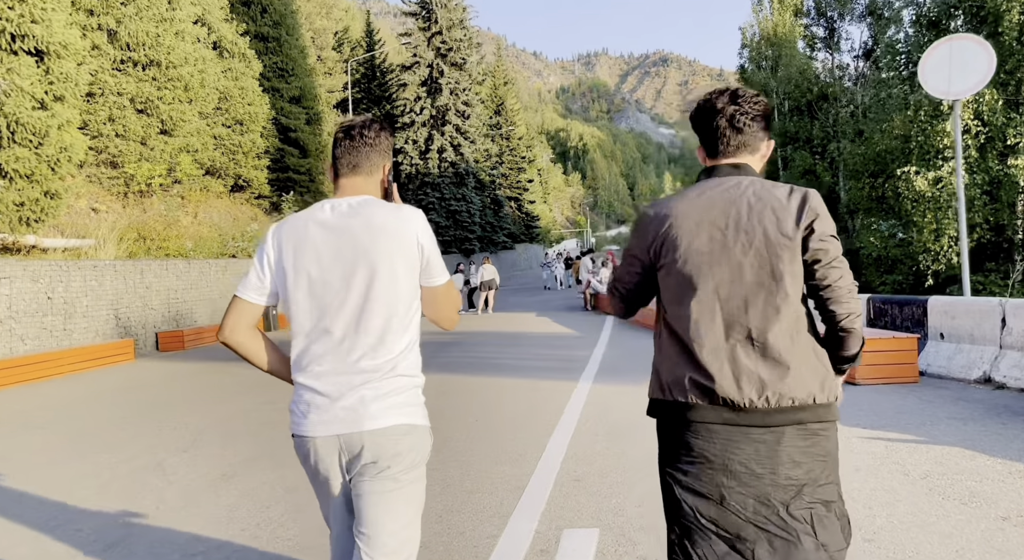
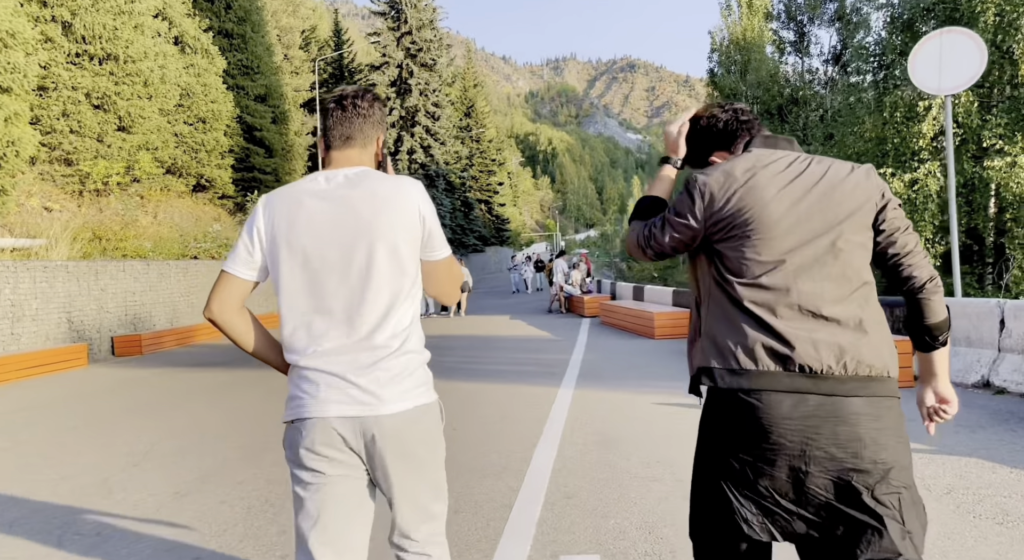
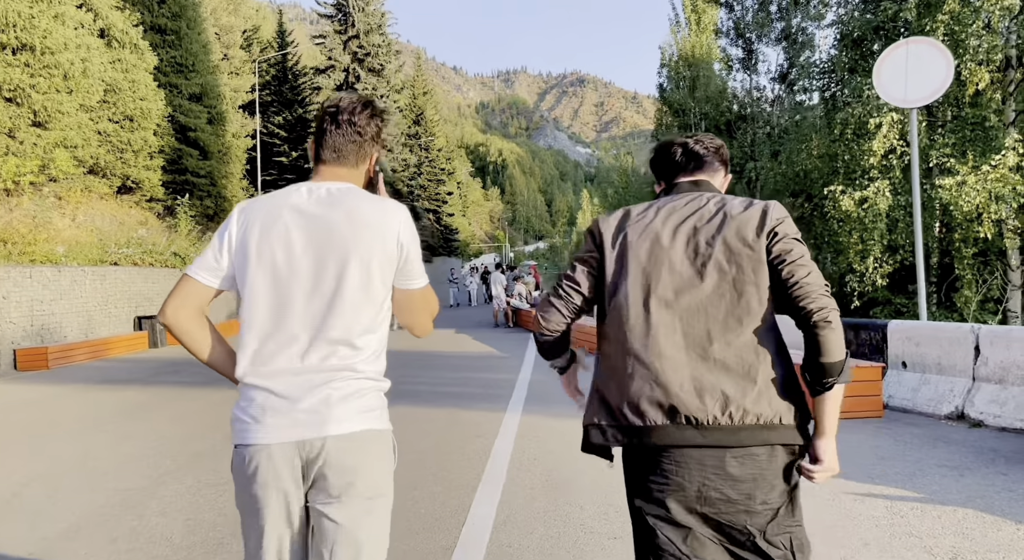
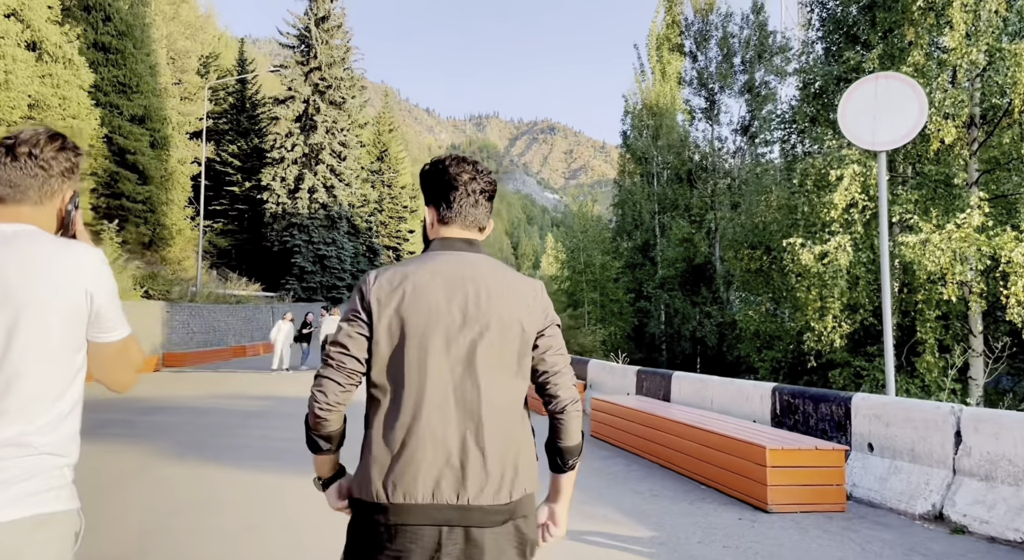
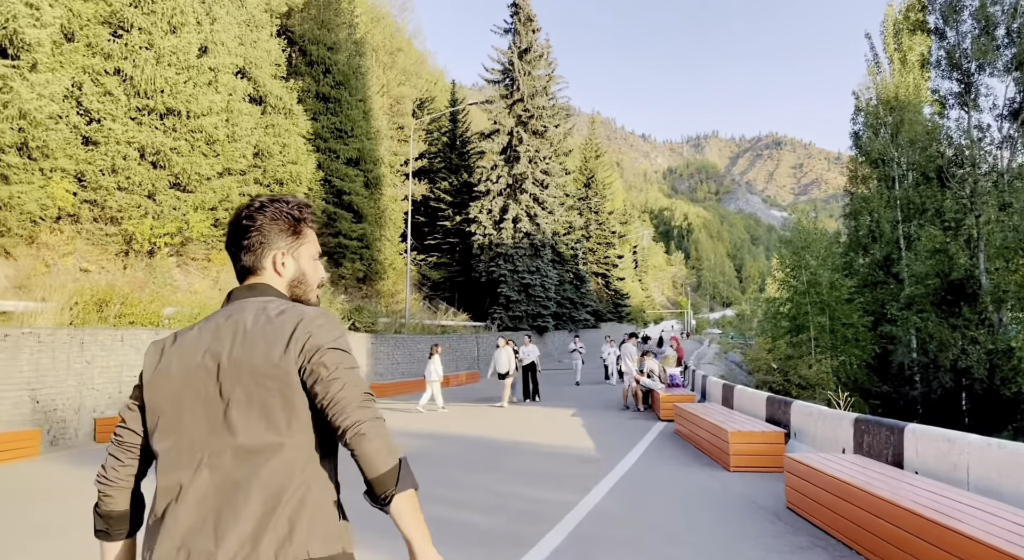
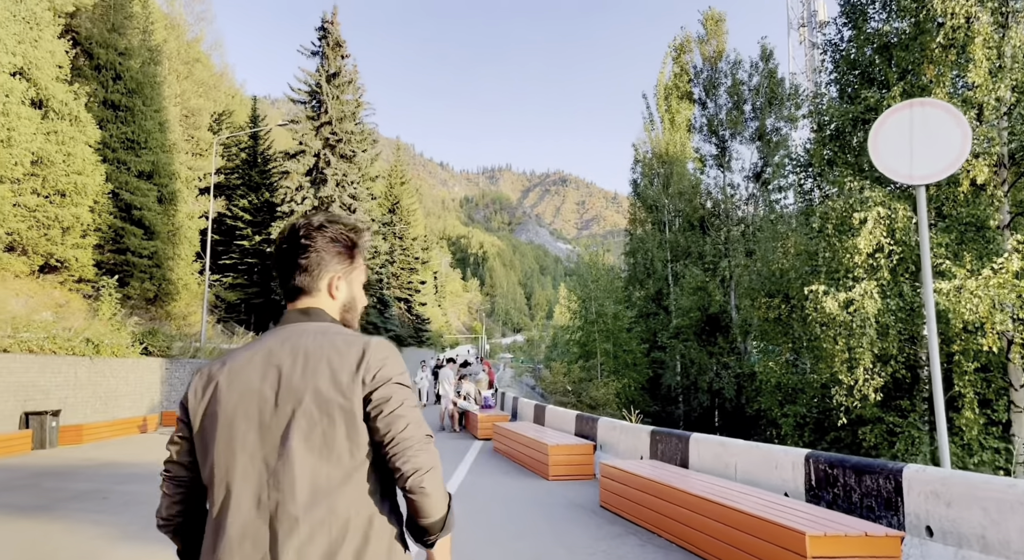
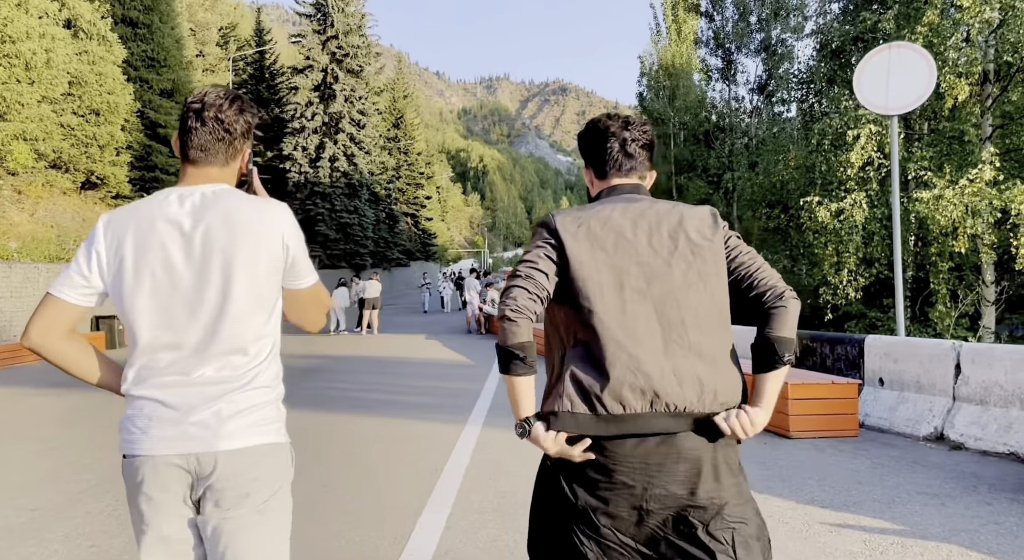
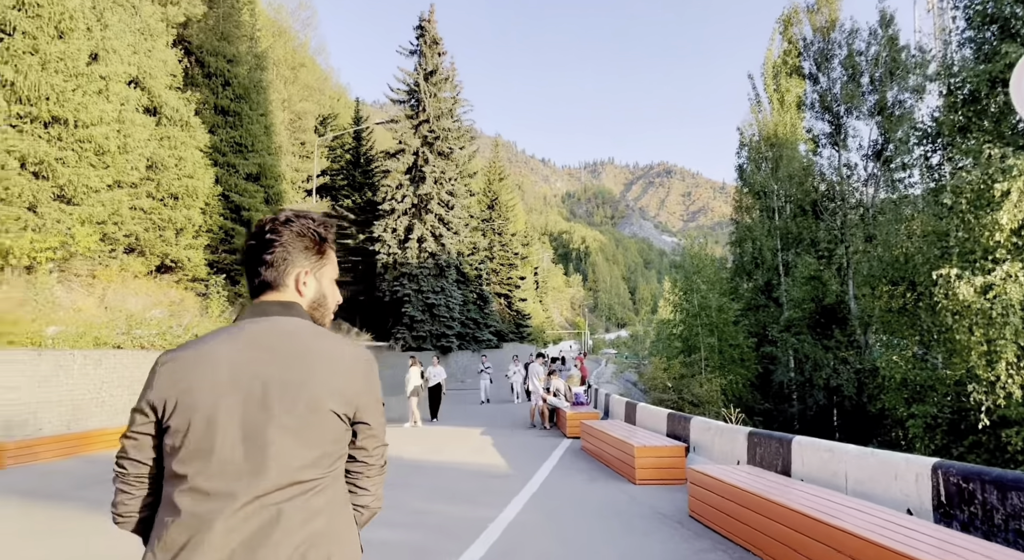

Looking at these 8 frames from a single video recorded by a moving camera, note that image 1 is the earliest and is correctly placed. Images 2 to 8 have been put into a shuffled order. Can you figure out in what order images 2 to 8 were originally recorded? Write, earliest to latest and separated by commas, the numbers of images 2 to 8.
2, 3, 7, 4, 6, 8, 5
